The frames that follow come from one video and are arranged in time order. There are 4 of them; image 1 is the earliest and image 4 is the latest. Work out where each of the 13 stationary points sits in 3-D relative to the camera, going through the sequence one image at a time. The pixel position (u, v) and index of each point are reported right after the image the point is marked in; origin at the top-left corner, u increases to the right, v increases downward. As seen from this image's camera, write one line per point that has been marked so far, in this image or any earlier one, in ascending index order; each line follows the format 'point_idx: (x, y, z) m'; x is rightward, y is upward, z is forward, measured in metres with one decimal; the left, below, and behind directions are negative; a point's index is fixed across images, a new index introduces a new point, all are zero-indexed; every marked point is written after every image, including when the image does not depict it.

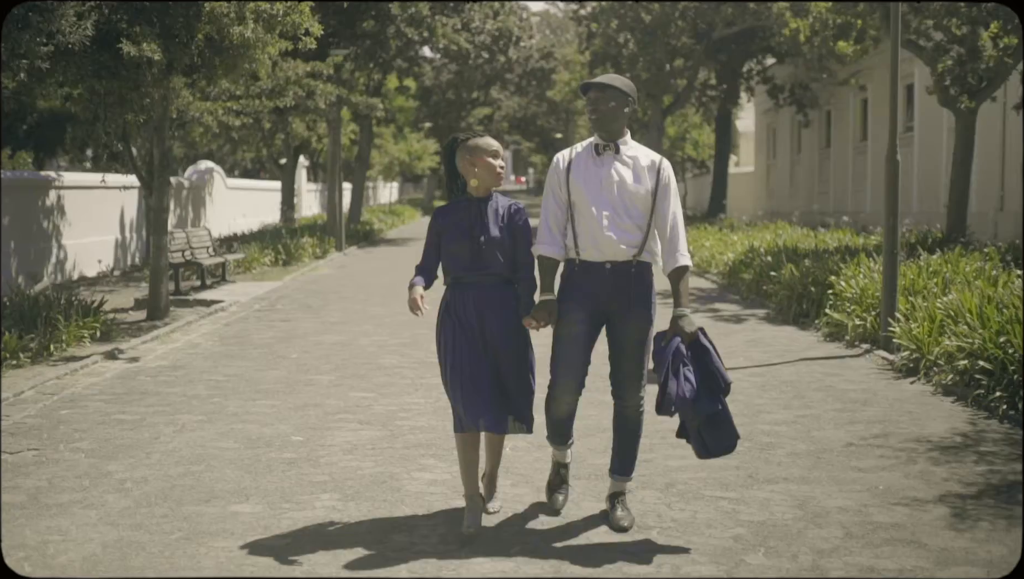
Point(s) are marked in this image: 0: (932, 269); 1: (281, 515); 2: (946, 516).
0: (+4.3, +0.2, +12.9) m
1: (-1.1, -1.0, +5.9) m
2: (+2.0, -1.1, +5.9) m
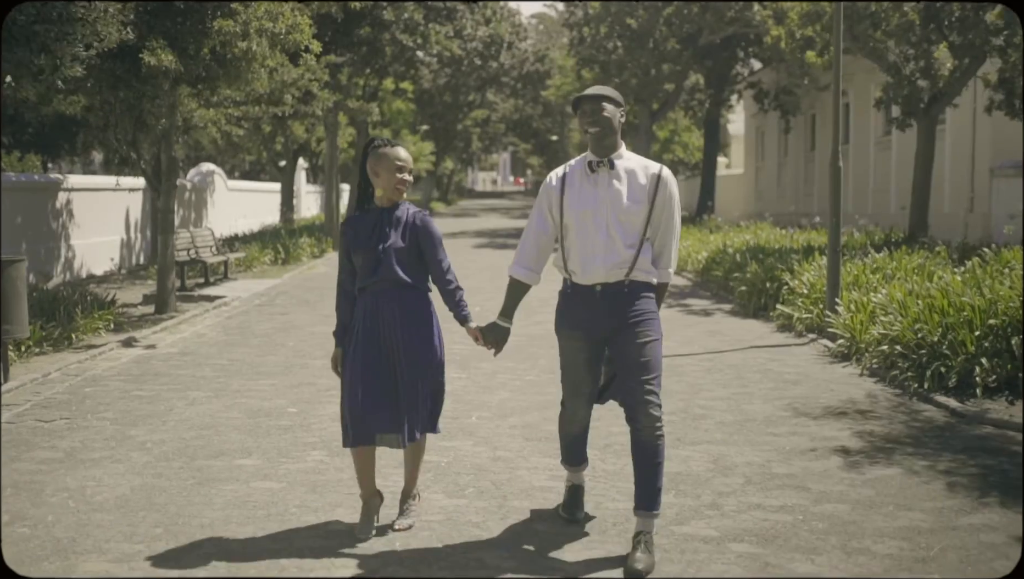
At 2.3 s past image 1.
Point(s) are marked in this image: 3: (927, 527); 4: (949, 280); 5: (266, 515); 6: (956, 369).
0: (+4.1, +0.3, +14.1) m
1: (-1.3, -1.0, +7.1) m
2: (+1.8, -1.0, +7.0) m
3: (+1.9, -1.1, +5.8) m
4: (+3.9, +0.1, +11.4) m
5: (-1.2, -1.1, +6.1) m
6: (+3.3, -0.6, +9.4) m
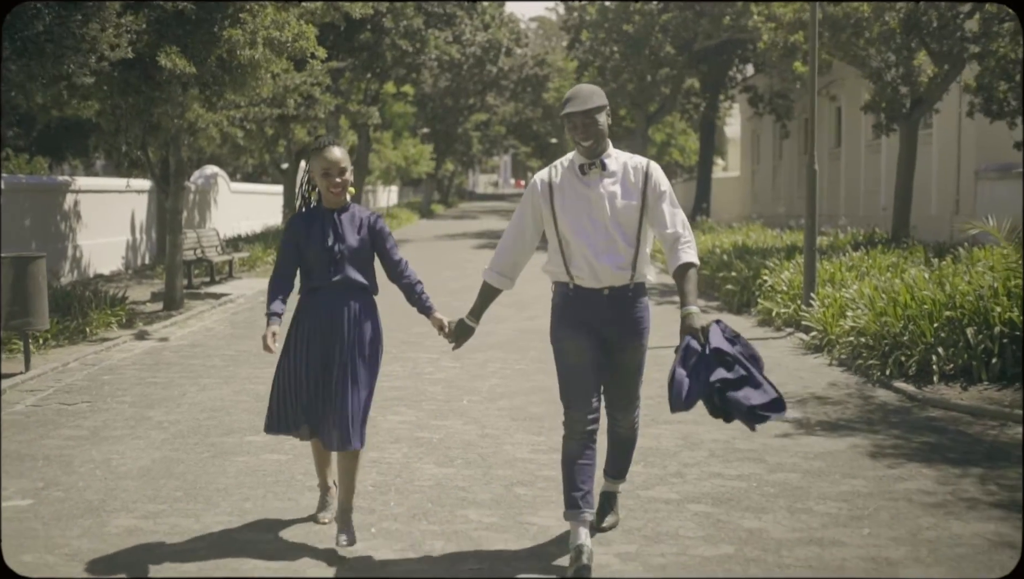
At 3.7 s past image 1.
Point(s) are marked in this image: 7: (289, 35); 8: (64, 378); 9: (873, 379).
0: (+4.0, +0.3, +14.7) m
1: (-1.4, -0.9, +7.7) m
2: (+1.7, -0.9, +7.7) m
3: (+1.8, -1.0, +6.5) m
4: (+3.9, +0.1, +12.1) m
5: (-1.3, -1.0, +6.7) m
6: (+3.2, -0.5, +10.1) m
7: (-3.0, +3.4, +16.8) m
8: (-3.7, -0.7, +10.5) m
9: (+2.9, -0.7, +10.3) m
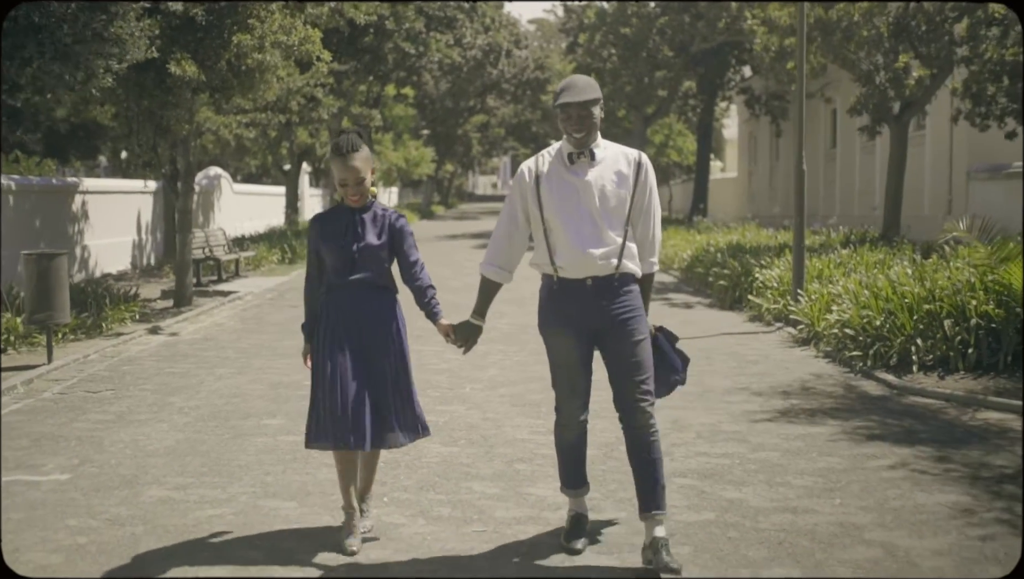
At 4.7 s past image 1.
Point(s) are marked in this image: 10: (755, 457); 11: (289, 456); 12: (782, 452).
0: (+4.0, +0.3, +15.3) m
1: (-1.4, -0.9, +8.3) m
2: (+1.7, -0.9, +8.3) m
3: (+1.8, -1.0, +7.1) m
4: (+3.9, +0.2, +12.6) m
5: (-1.3, -1.0, +7.3) m
6: (+3.2, -0.5, +10.6) m
7: (-3.0, +3.4, +17.3) m
8: (-3.7, -0.7, +11.0) m
9: (+2.9, -0.7, +10.9) m
10: (+1.4, -1.0, +7.4) m
11: (-1.3, -1.0, +7.4) m
12: (+1.6, -1.0, +7.5) m
